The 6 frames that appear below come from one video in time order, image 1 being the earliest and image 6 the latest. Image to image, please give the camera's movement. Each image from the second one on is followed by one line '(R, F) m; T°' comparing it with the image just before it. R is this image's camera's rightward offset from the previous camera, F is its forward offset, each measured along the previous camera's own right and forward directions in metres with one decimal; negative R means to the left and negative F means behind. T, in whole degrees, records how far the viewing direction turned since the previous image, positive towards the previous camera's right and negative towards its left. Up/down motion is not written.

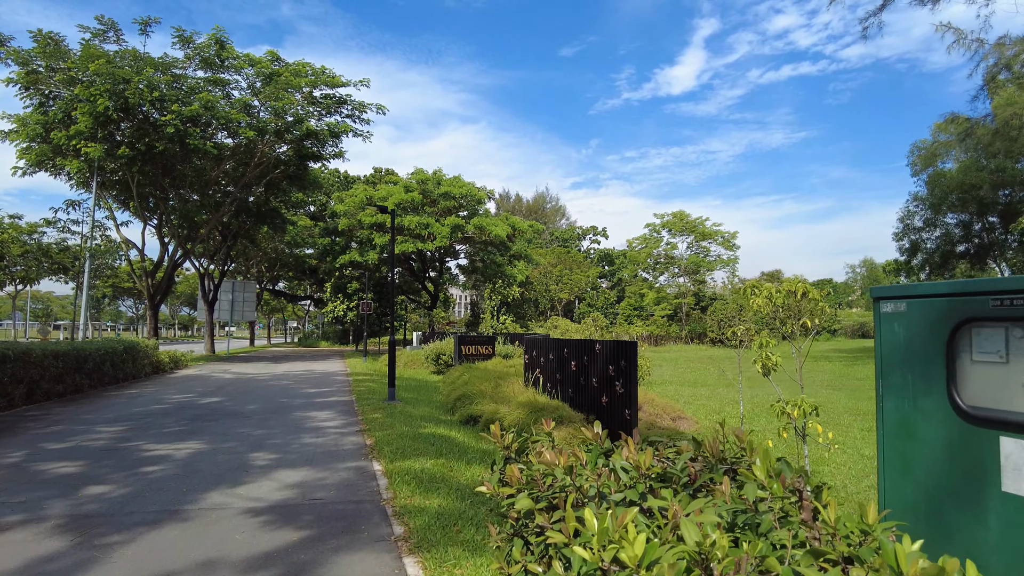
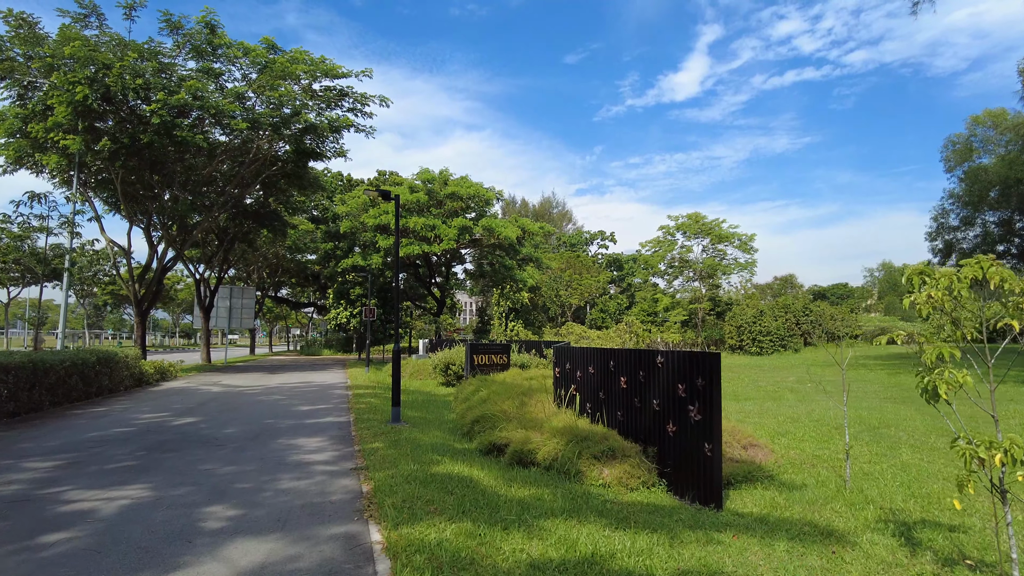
(-0.3, +1.7) m; 0°
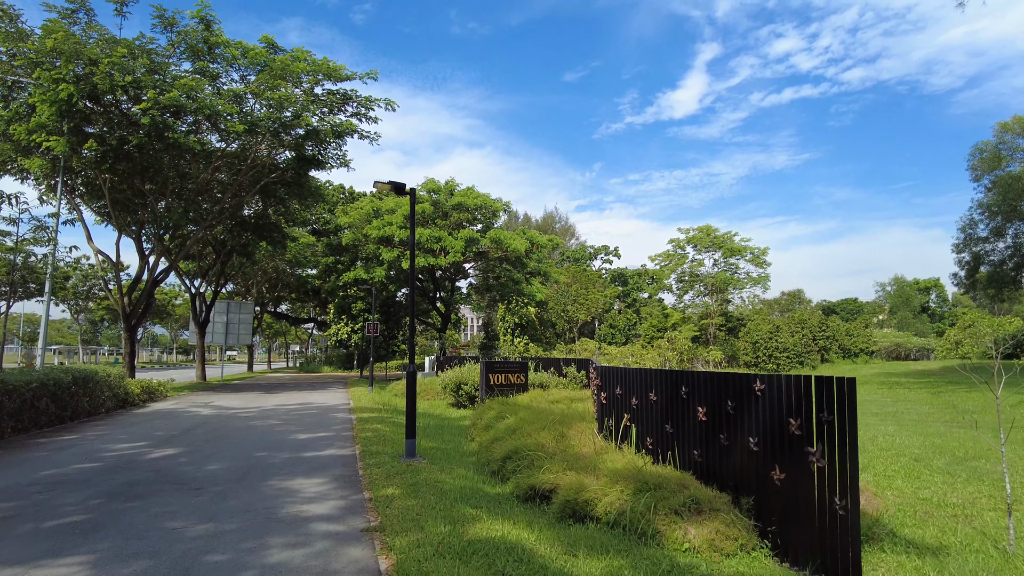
(-0.4, +1.3) m; 0°
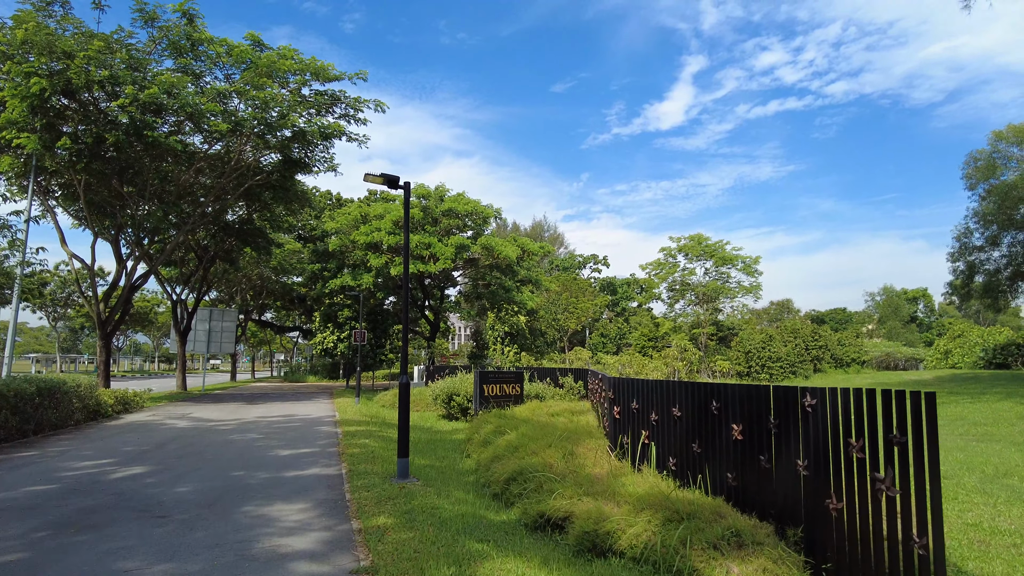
(-0.2, +0.6) m; +1°
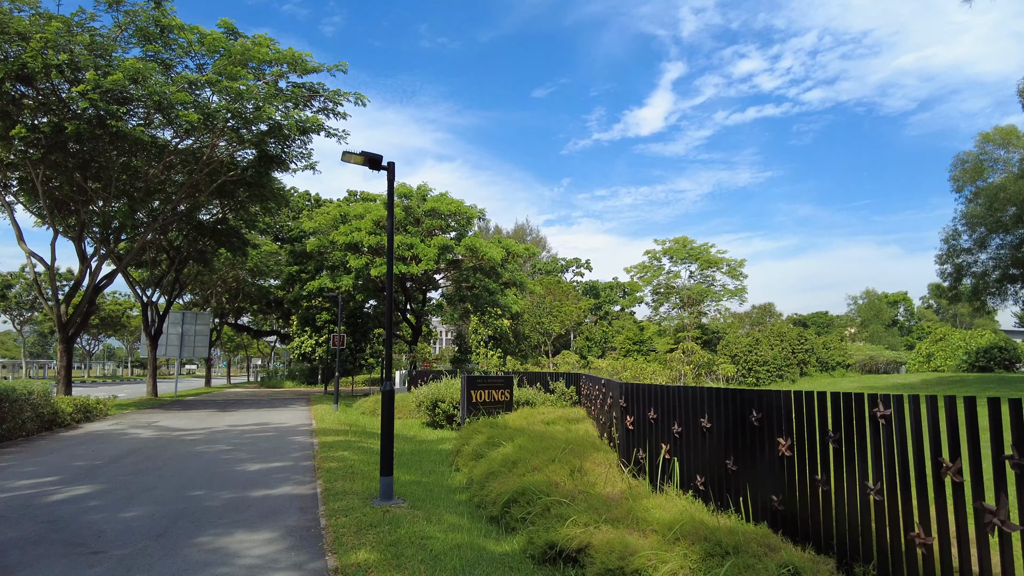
(-0.2, +0.8) m; +2°
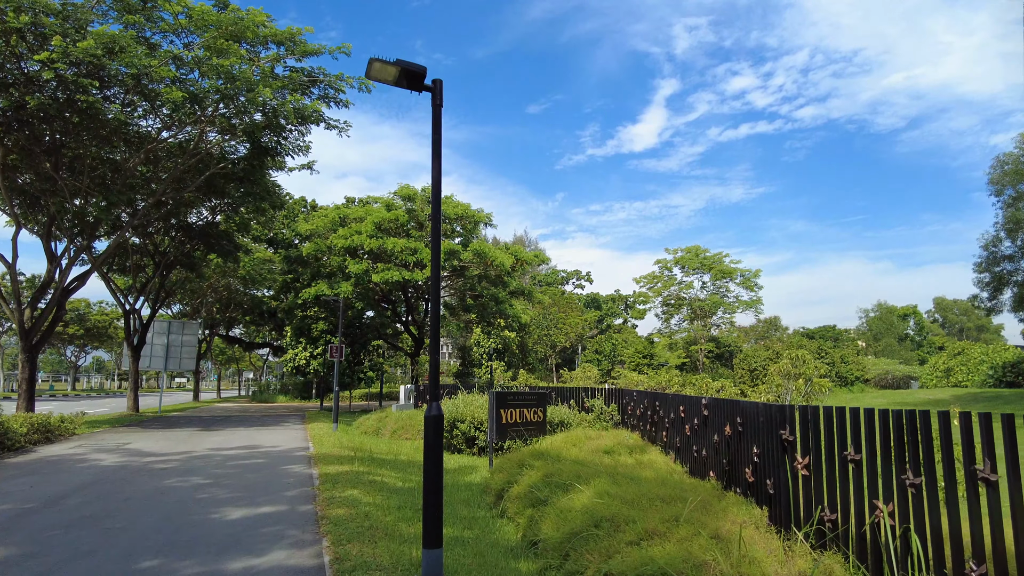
(-0.7, +1.9) m; +1°
